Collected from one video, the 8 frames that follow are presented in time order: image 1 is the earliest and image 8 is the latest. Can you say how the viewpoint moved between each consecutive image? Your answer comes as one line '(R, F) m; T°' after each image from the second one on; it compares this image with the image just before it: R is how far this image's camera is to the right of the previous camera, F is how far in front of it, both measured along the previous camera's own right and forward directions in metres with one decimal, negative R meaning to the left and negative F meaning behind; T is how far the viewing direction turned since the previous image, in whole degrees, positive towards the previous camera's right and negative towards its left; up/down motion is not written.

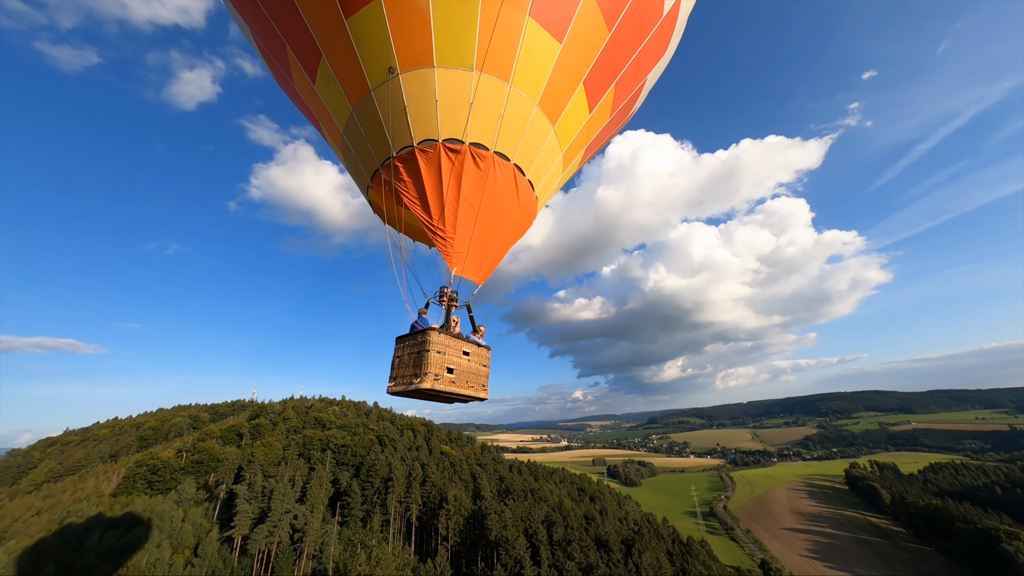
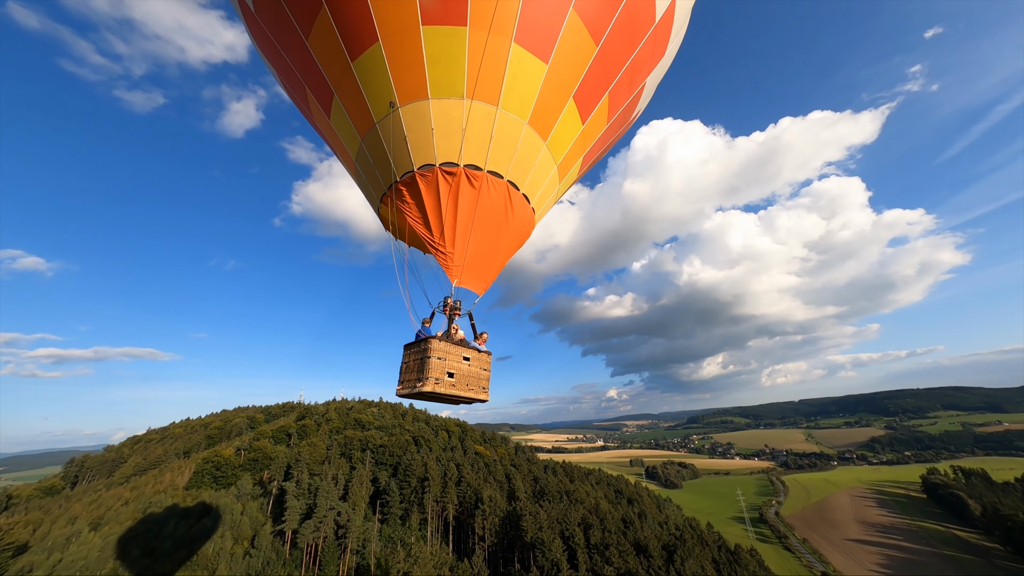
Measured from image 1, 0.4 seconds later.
(+1.3, 0.0) m; -7°
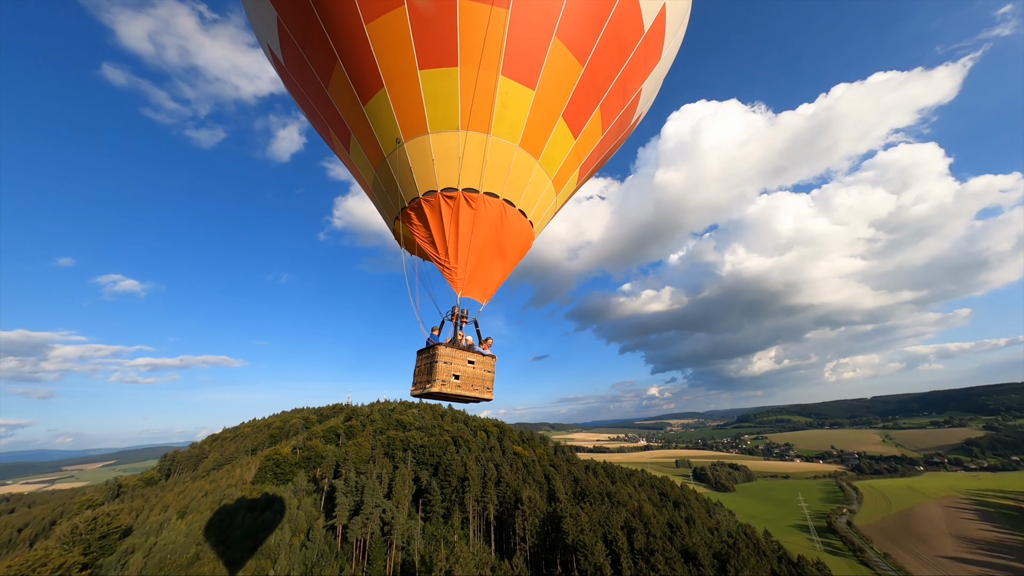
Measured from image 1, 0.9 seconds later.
(+1.7, +0.1) m; -8°
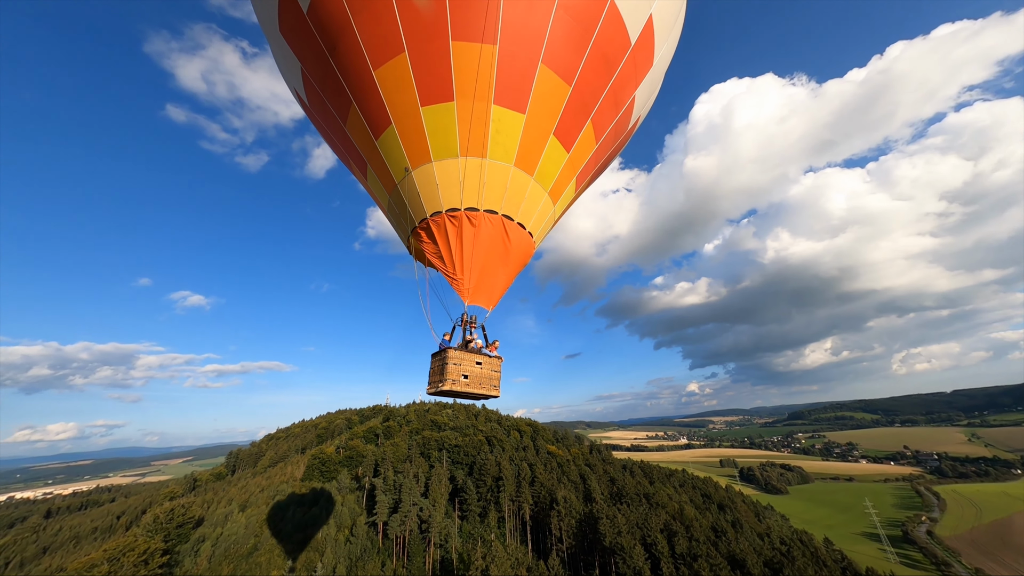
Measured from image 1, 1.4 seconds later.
(+1.5, +0.2) m; -7°
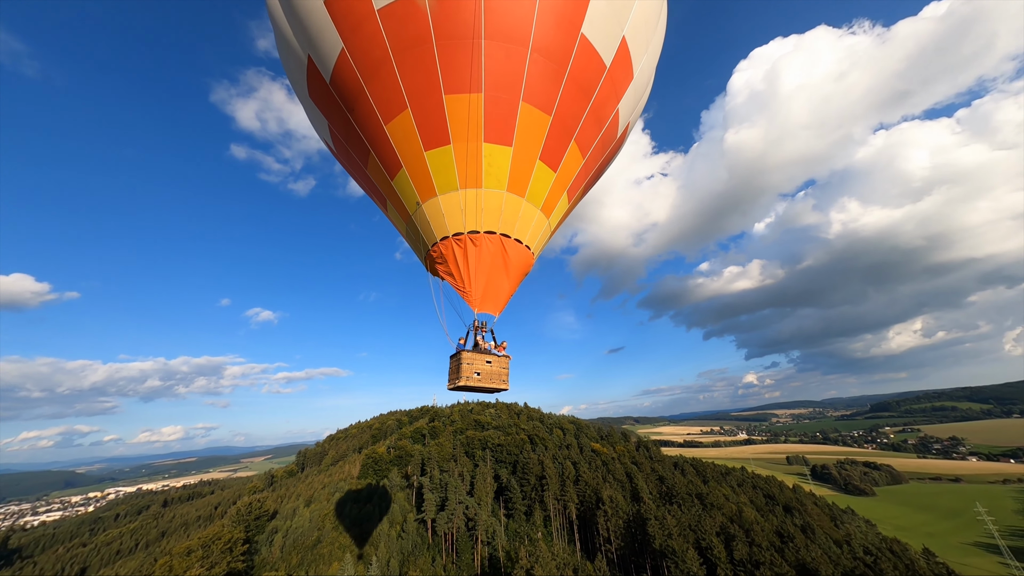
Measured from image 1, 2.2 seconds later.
(+2.0, +0.1) m; -9°
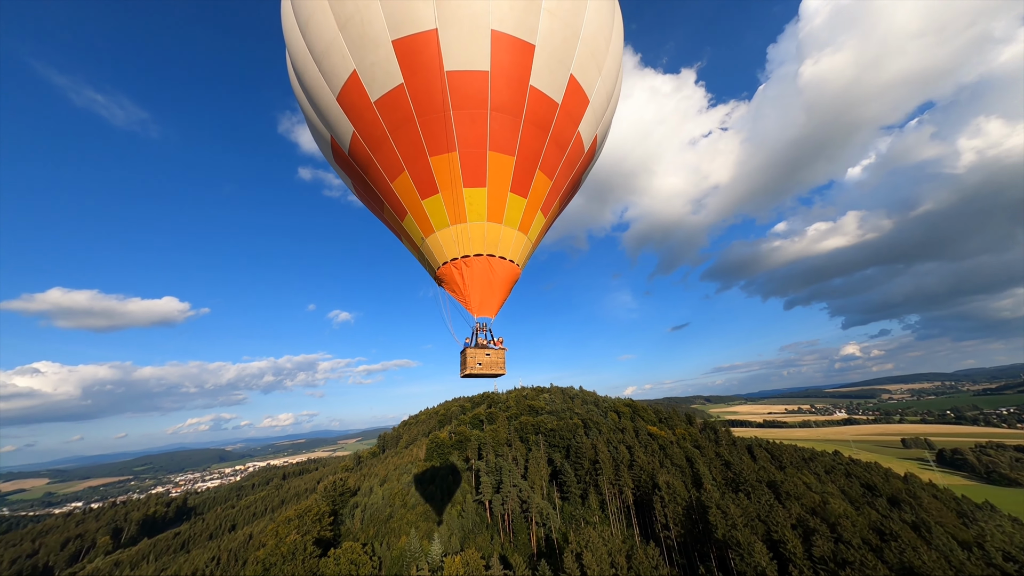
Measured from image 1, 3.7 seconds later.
(+3.0, +0.3) m; -13°
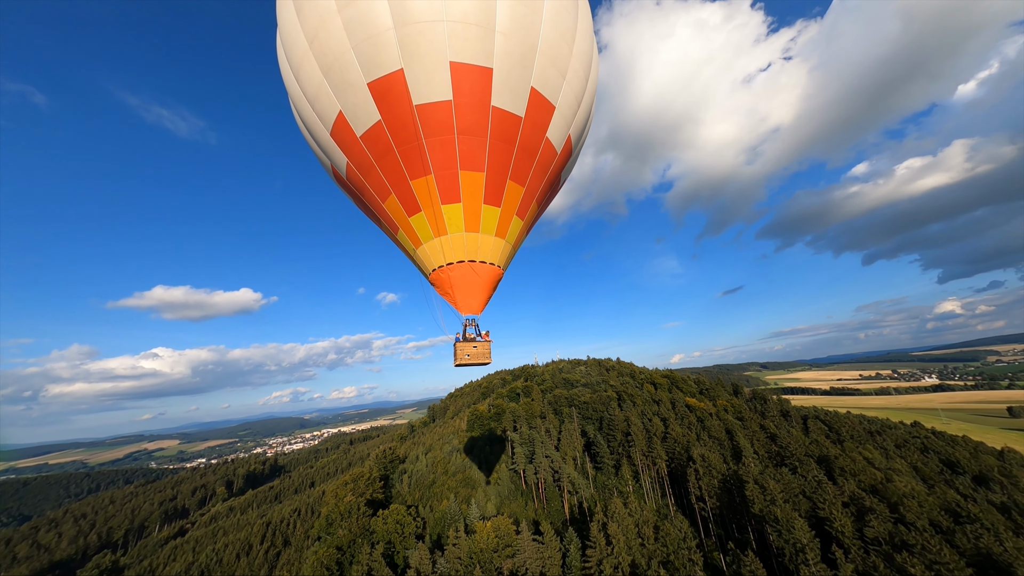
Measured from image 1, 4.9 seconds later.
(+2.5, +0.2) m; -10°
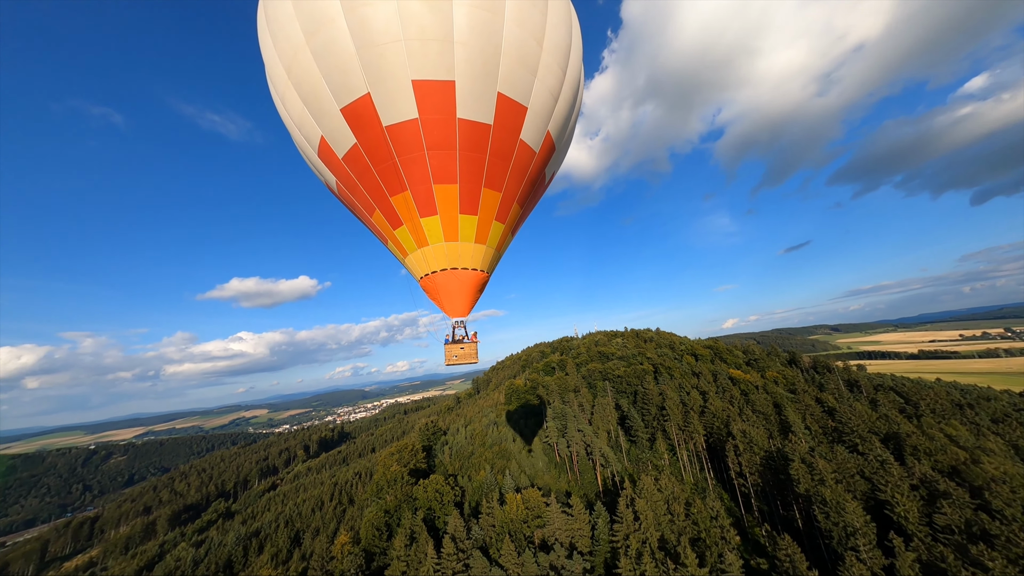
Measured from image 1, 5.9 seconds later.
(+2.3, +0.6) m; -10°
